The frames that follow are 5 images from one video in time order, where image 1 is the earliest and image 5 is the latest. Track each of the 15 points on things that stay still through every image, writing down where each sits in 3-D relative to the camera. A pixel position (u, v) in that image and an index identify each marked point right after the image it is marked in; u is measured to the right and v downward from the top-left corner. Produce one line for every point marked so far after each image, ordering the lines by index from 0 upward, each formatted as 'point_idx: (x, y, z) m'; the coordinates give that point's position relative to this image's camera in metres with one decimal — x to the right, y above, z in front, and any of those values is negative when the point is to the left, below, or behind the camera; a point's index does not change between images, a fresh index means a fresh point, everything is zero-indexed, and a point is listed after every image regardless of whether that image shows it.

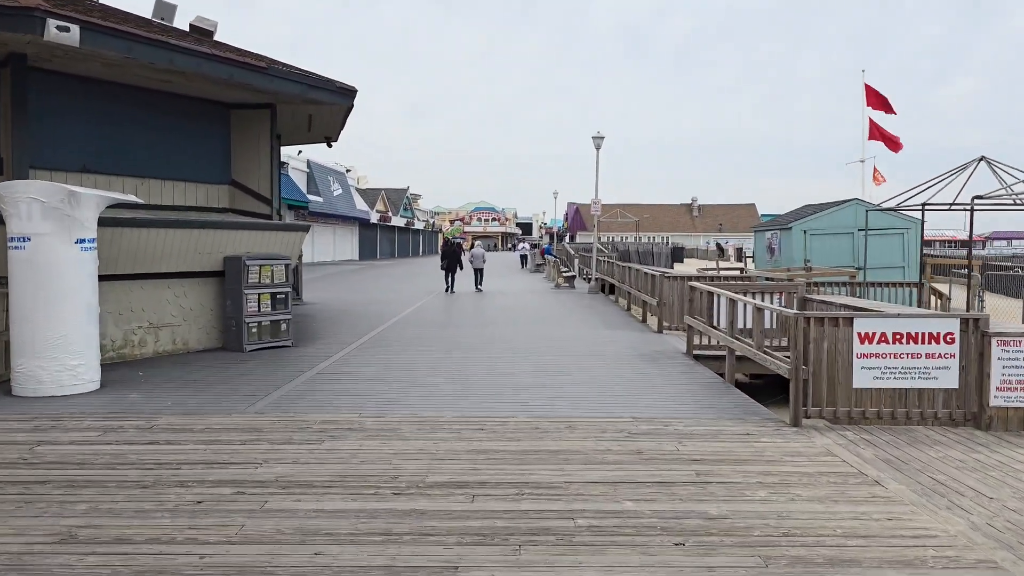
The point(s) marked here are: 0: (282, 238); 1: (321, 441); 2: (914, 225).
0: (-3.1, +0.7, +11.2) m
1: (-1.3, -1.1, +5.8) m
2: (+7.8, +1.2, +16.1) m
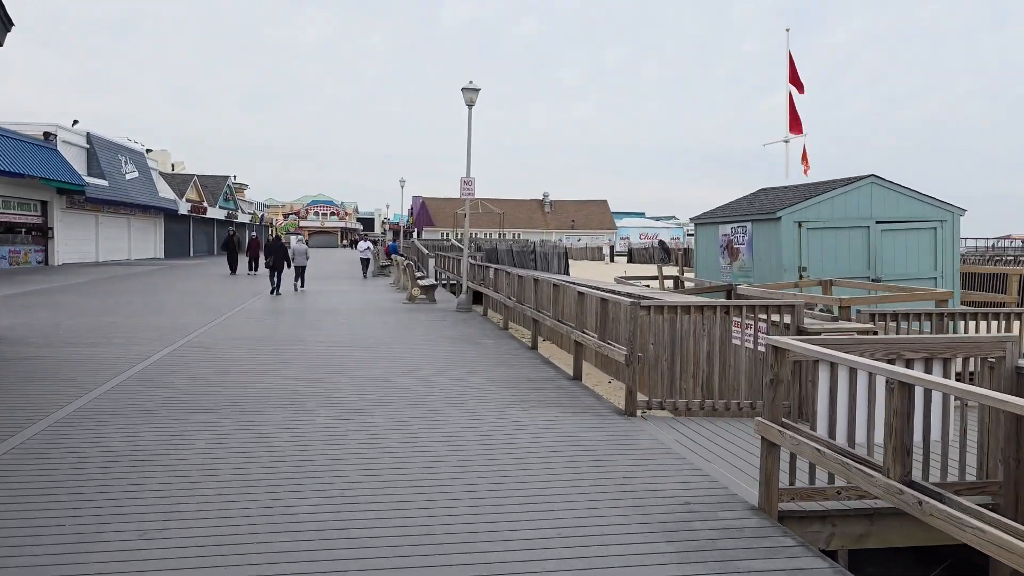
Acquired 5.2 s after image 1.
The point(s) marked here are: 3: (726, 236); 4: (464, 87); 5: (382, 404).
0: (-4.0, +0.3, +4.0) m
1: (-1.3, -1.4, -0.9) m
2: (+5.7, +0.9, +10.9) m
3: (+3.2, +0.8, +12.5) m
4: (-0.9, +3.6, +15.2) m
5: (-1.1, -1.0, +7.3) m
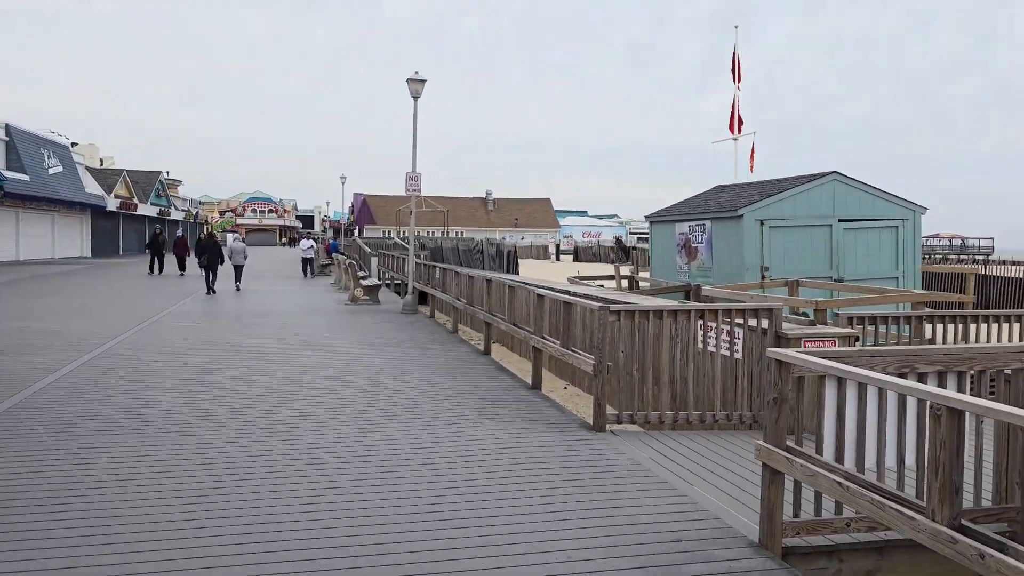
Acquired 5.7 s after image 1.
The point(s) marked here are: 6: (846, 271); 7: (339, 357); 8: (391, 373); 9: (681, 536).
0: (-4.1, +0.3, +3.1) m
1: (-1.1, -1.5, -1.6) m
2: (+5.1, +0.9, +10.7) m
3: (+2.5, +0.8, +12.0) m
4: (-1.8, +3.6, +14.4) m
5: (-1.5, -1.1, +6.6) m
6: (+4.2, +0.2, +10.5) m
7: (-2.1, -0.8, +10.0) m
8: (-1.3, -0.9, +8.8) m
9: (+0.8, -1.2, +3.9) m
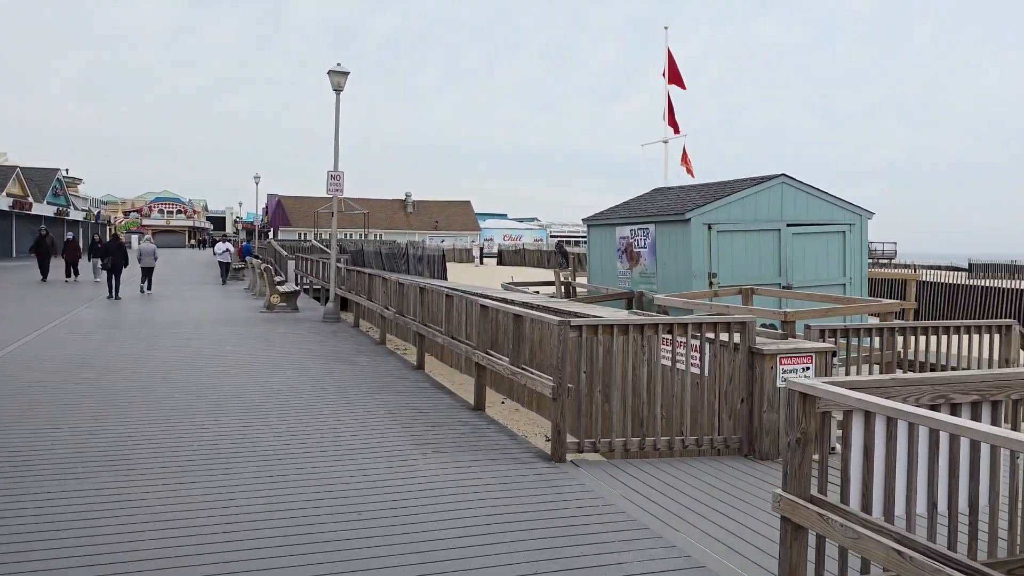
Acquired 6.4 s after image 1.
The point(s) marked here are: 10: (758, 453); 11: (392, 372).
0: (-4.2, +0.2, +2.0) m
1: (-0.7, -1.5, -2.5) m
2: (+4.3, +0.9, +10.4) m
3: (+1.5, +0.7, +11.5) m
4: (-2.9, +3.5, +13.5) m
5: (-1.8, -1.1, +5.7) m
6: (+3.4, +0.1, +10.1) m
7: (-2.8, -0.9, +9.0) m
8: (-1.9, -1.0, +7.9) m
9: (+0.7, -1.3, +3.2) m
10: (+1.7, -1.1, +5.7) m
11: (-1.3, -0.9, +9.0) m
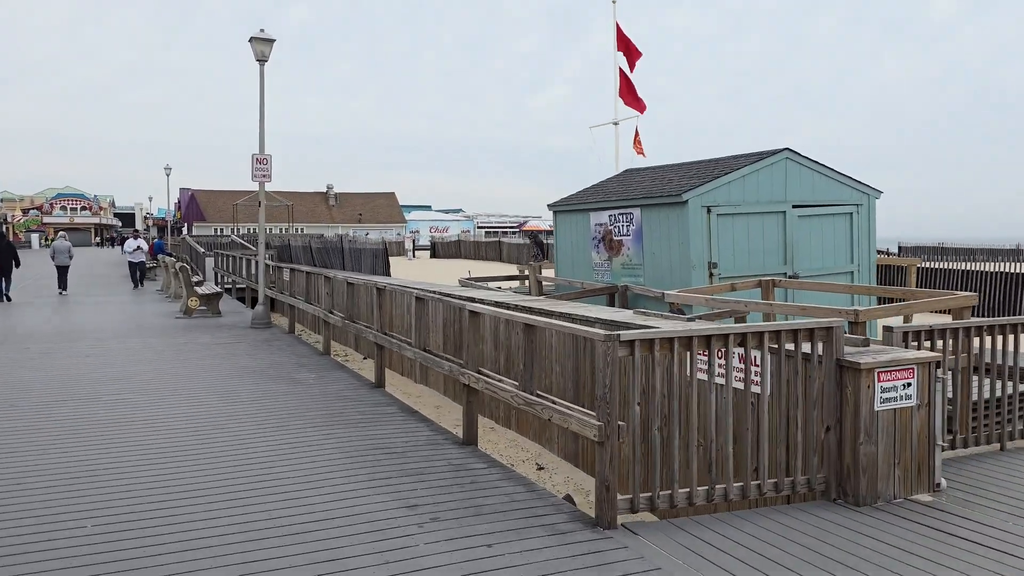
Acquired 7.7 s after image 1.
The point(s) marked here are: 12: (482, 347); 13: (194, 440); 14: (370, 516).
0: (-3.7, +0.1, +0.1) m
1: (+0.2, -1.6, -3.9) m
2: (+3.9, +1.0, +9.2) m
3: (+1.1, +0.7, +10.1) m
4: (-3.6, +3.5, +11.7) m
5: (-1.7, -1.2, +4.0) m
6: (+3.1, +0.2, +8.9) m
7: (-3.0, -1.0, +7.3) m
8: (-2.0, -1.0, +6.3) m
9: (+1.0, -1.3, +1.9) m
10: (+1.8, -1.1, +4.4) m
11: (-1.5, -0.9, +7.4) m
12: (-0.2, -0.4, +5.4) m
13: (-2.1, -1.1, +5.7) m
14: (-0.6, -1.2, +4.0) m
